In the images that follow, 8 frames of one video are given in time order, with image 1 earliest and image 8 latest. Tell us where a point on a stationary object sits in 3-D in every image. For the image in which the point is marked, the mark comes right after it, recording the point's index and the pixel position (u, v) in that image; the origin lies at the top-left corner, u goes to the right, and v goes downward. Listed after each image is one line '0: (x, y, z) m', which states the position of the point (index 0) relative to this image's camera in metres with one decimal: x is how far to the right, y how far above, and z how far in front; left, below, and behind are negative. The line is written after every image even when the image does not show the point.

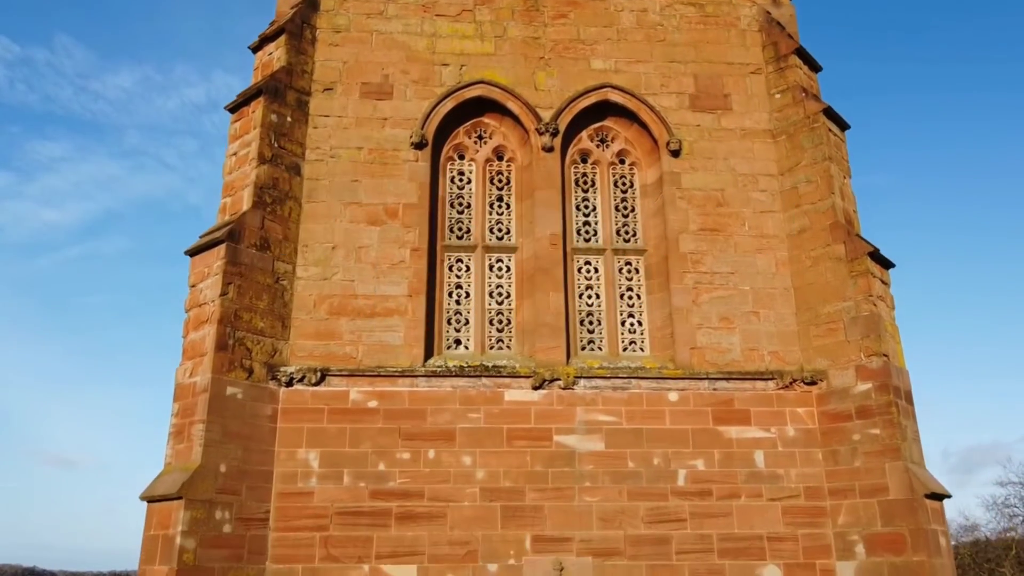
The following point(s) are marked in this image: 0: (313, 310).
0: (-2.1, -0.2, +8.3) m
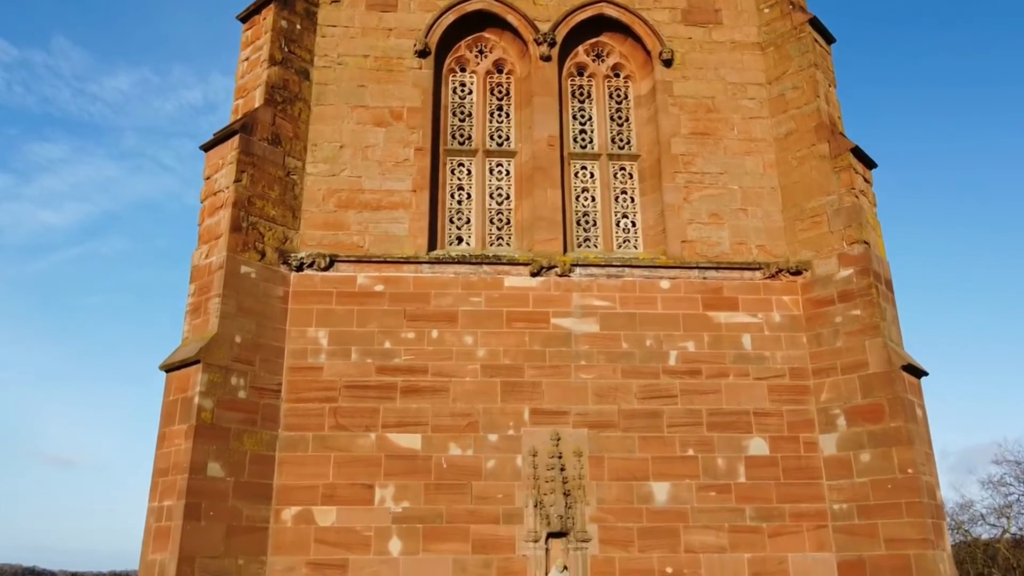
0: (-2.1, +0.9, +8.7) m
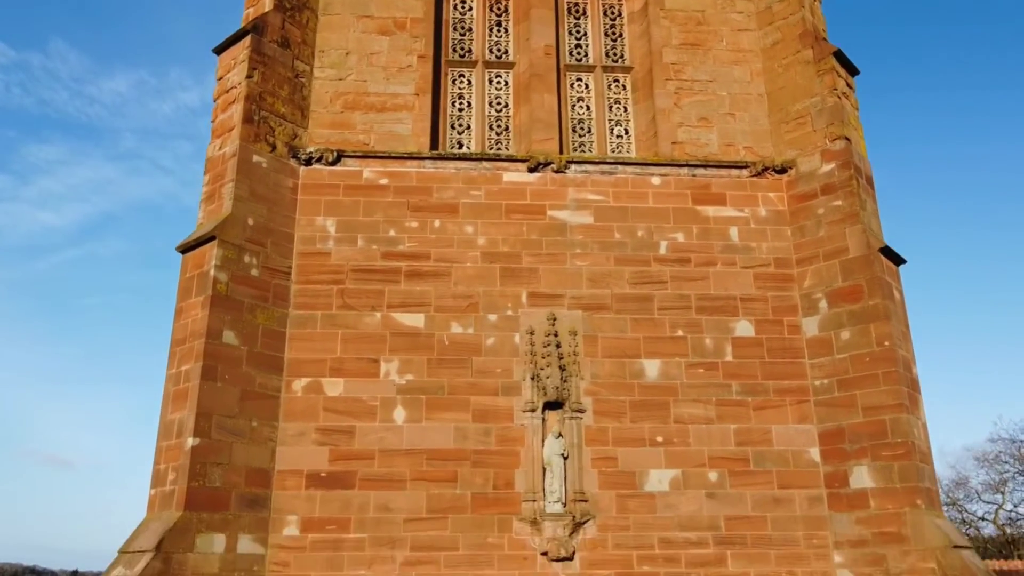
0: (-2.1, +2.1, +9.1) m
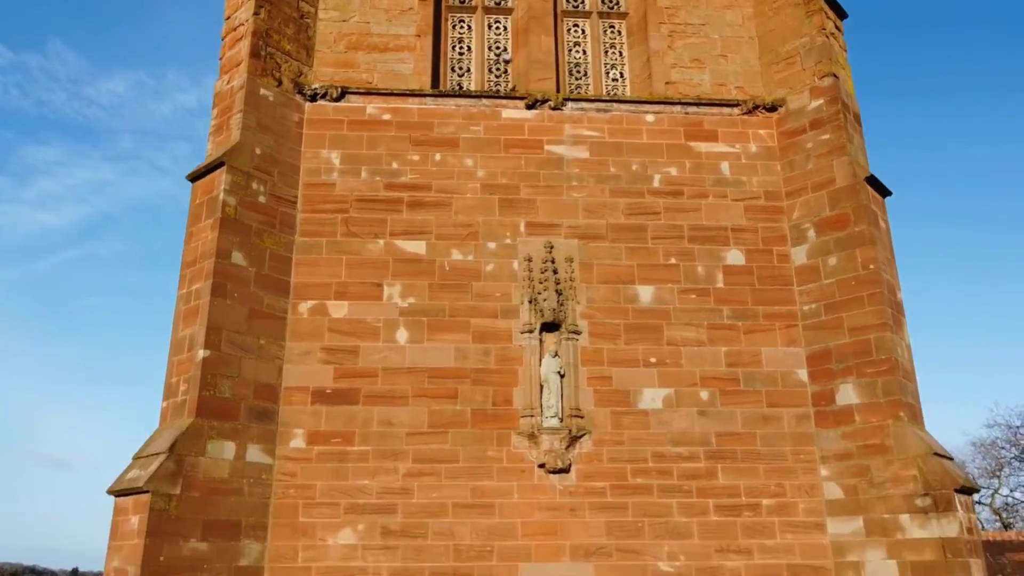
0: (-2.1, +2.9, +9.4) m
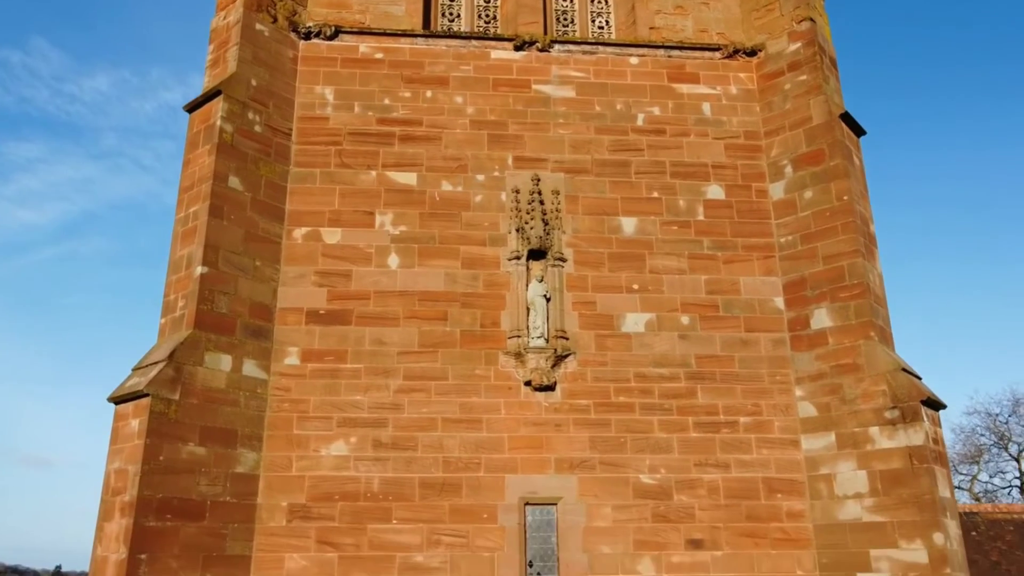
0: (-2.2, +3.7, +9.6) m
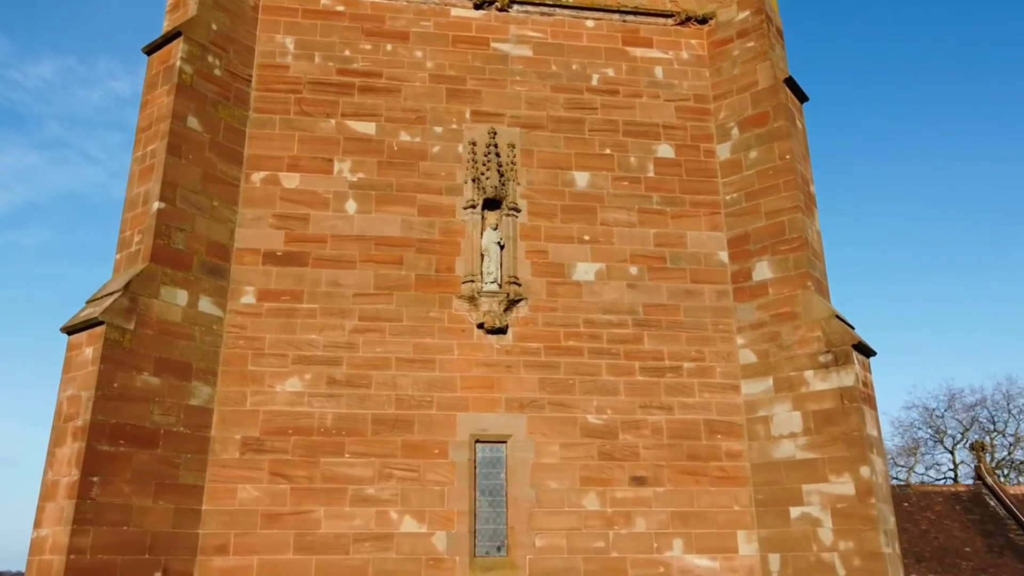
0: (-2.7, +4.3, +9.7) m
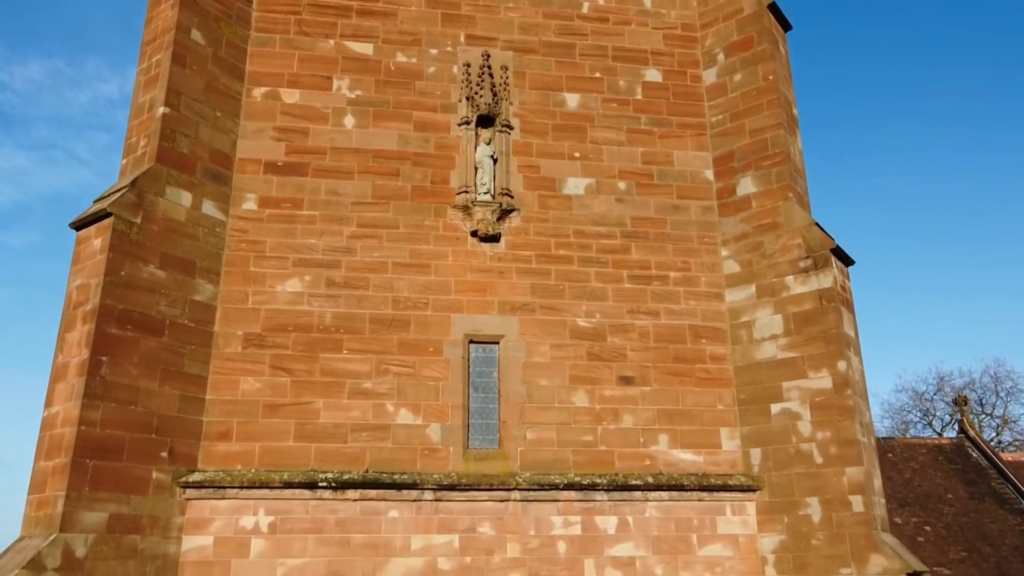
0: (-2.8, +5.3, +10.0) m
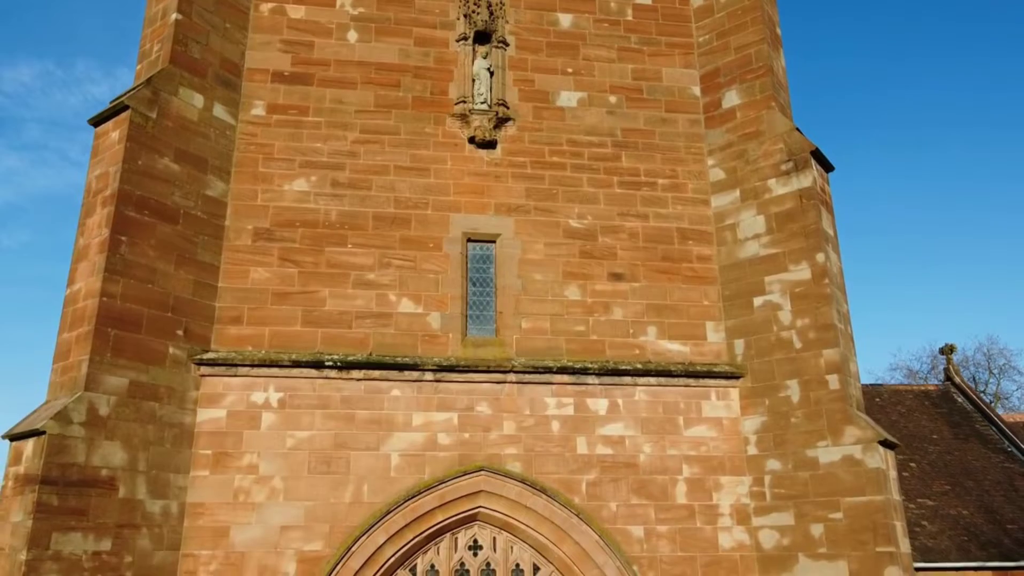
0: (-2.9, +6.3, +10.4) m
